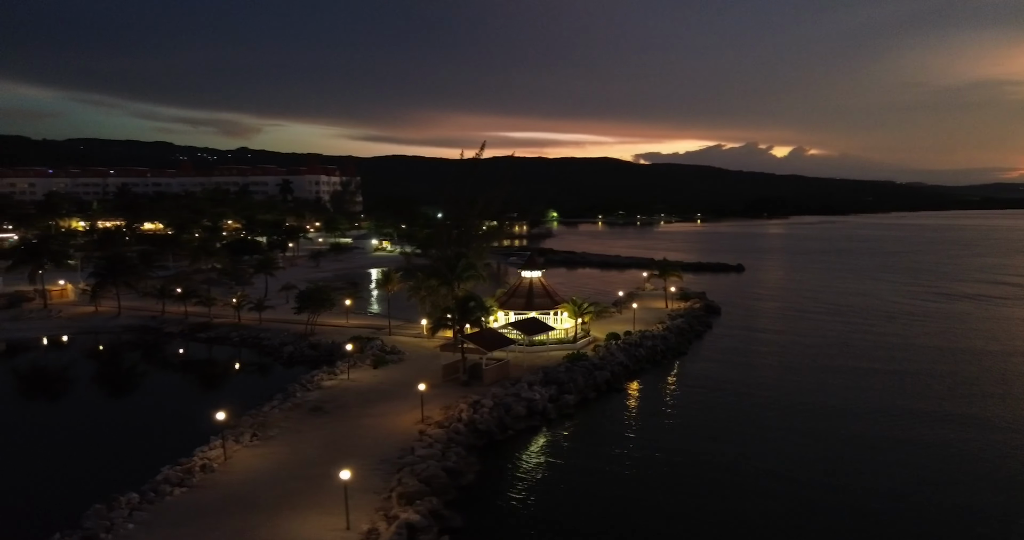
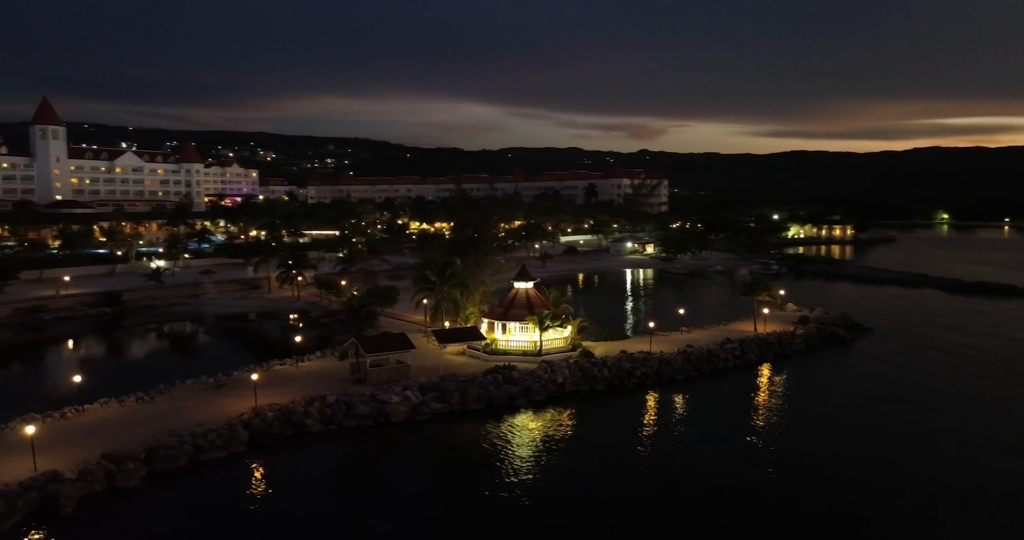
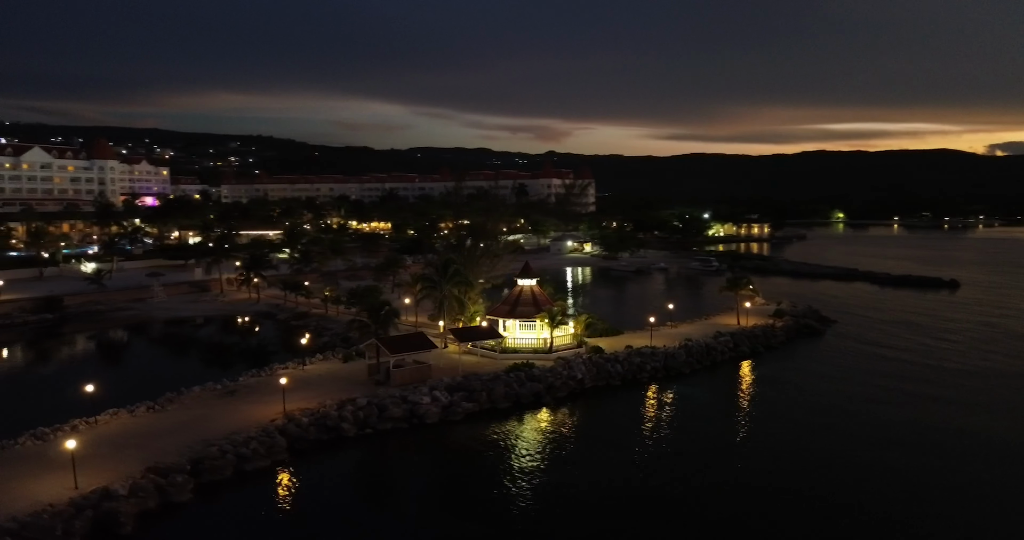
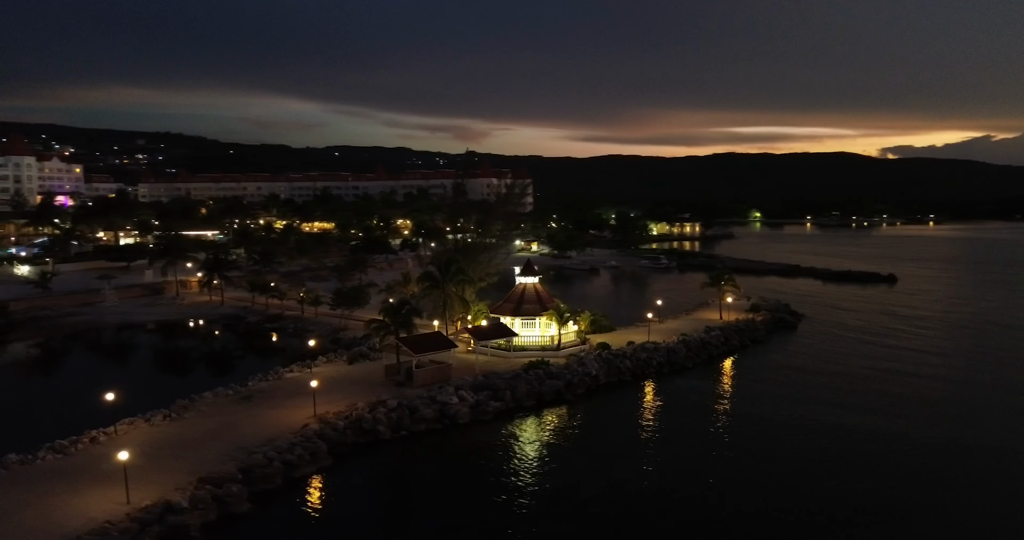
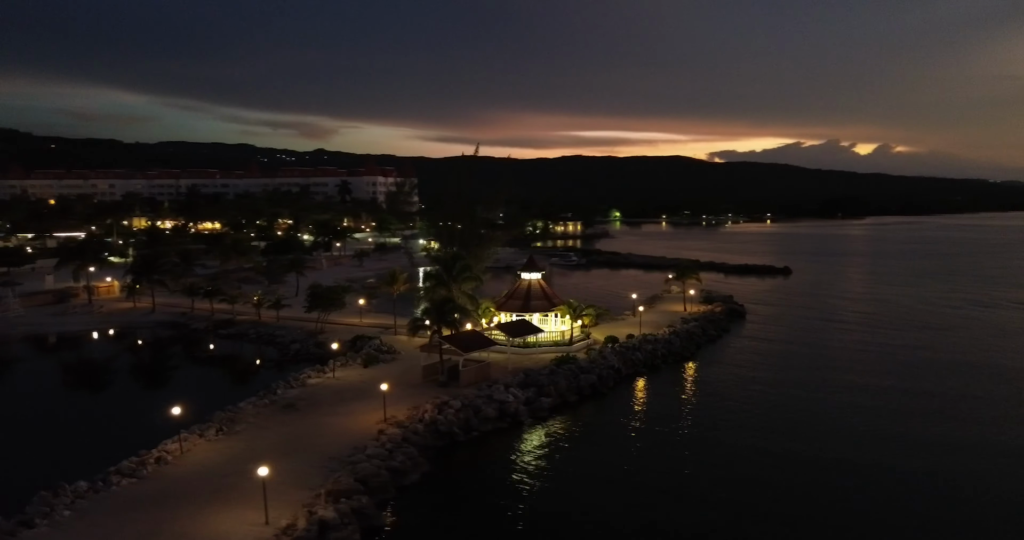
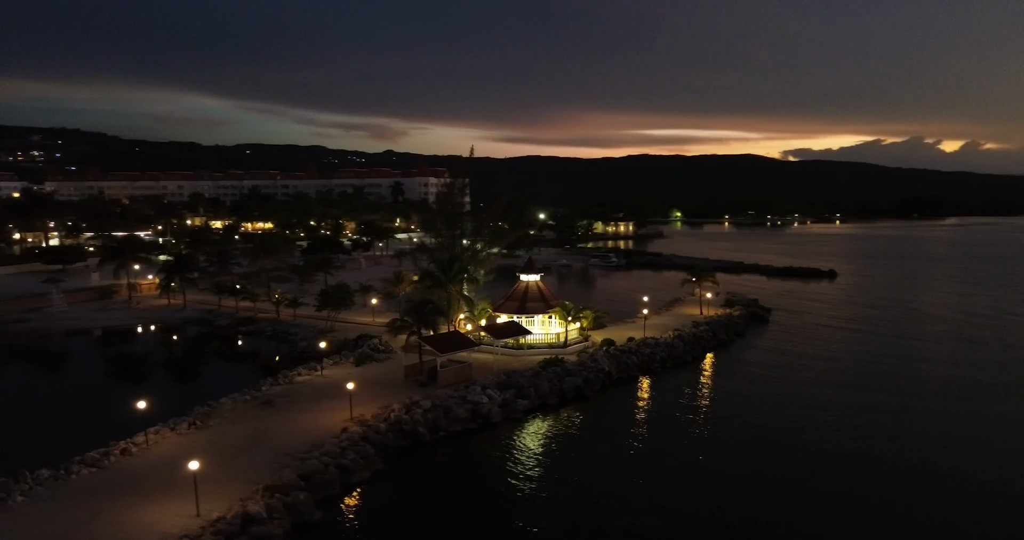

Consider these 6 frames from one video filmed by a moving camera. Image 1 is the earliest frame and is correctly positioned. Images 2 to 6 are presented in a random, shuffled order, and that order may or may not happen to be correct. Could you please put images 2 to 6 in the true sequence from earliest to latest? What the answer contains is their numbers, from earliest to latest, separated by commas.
5, 6, 4, 3, 2
